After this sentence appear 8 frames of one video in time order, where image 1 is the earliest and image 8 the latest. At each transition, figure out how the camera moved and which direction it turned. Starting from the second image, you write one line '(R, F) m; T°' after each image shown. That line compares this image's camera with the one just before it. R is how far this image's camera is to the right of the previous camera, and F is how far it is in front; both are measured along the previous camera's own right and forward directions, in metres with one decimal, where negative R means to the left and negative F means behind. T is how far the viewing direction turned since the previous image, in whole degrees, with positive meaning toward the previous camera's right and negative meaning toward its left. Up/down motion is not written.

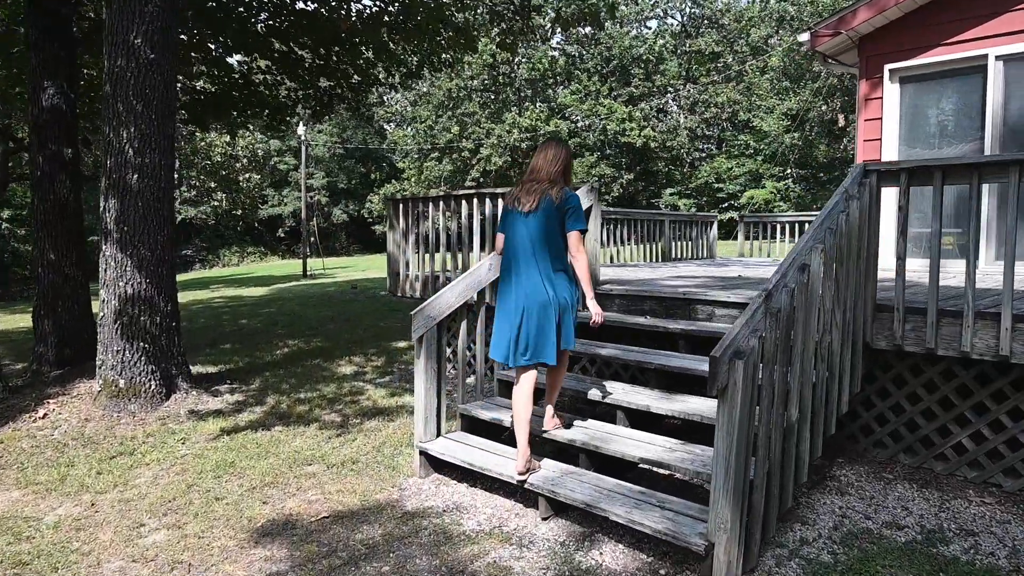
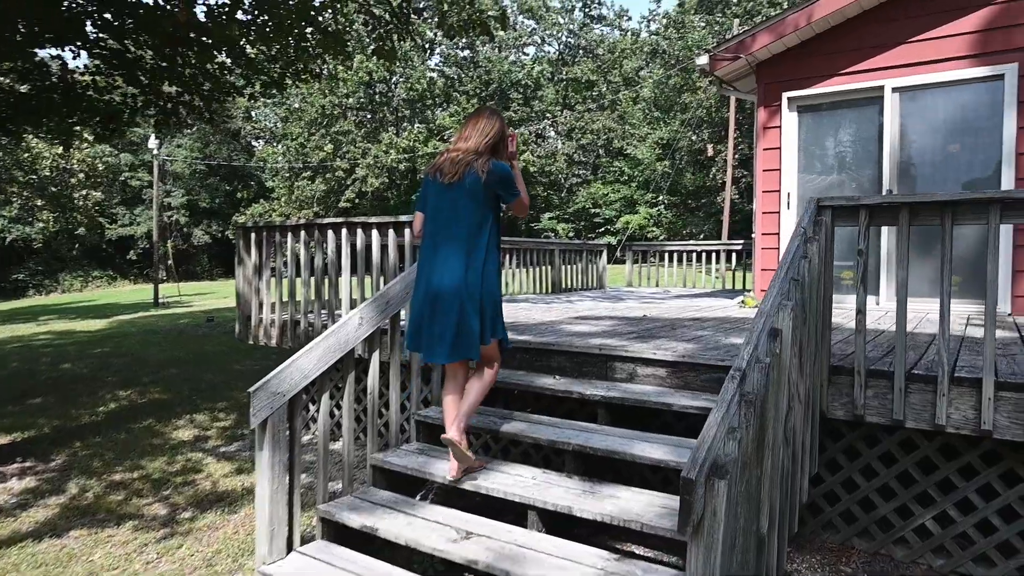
(0.0, +0.8) m; +10°
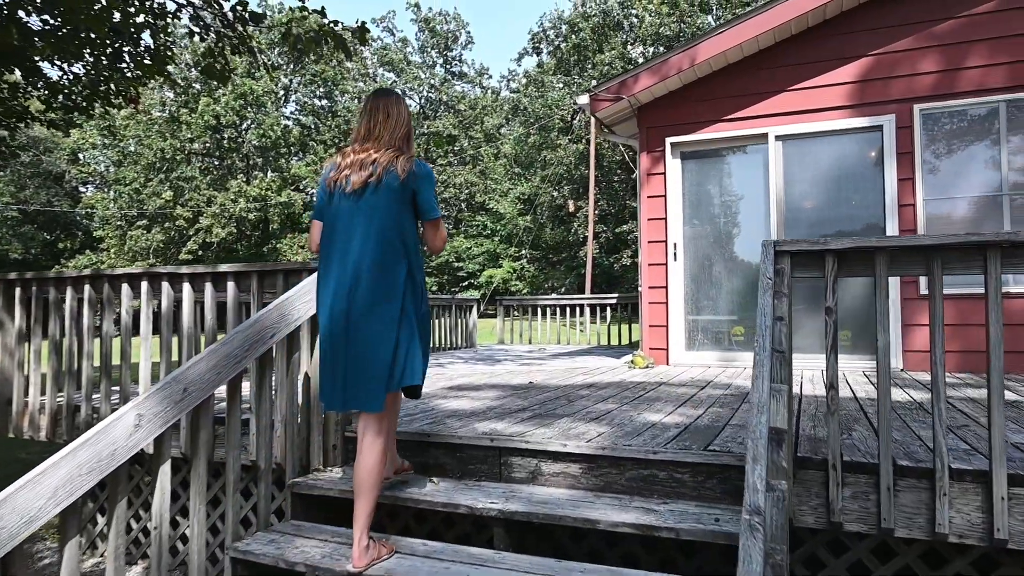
(0.0, +0.8) m; +11°
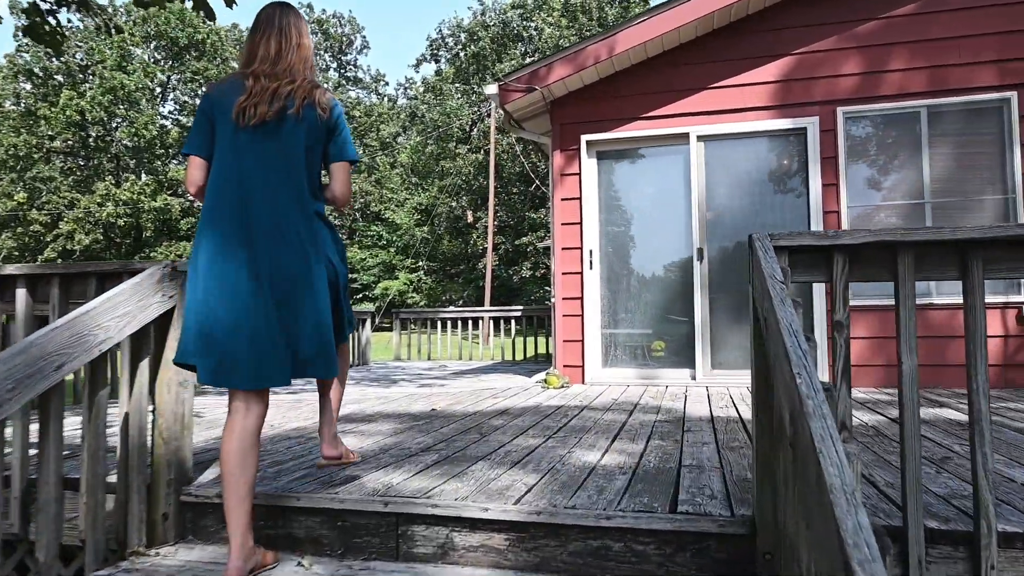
(0.0, +0.6) m; +9°
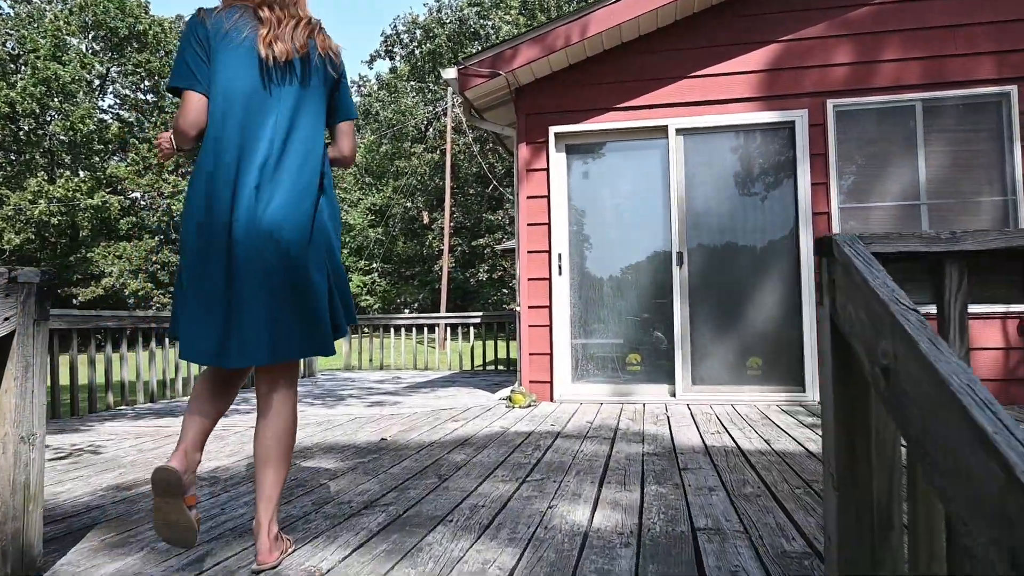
(0.0, +0.5) m; +4°
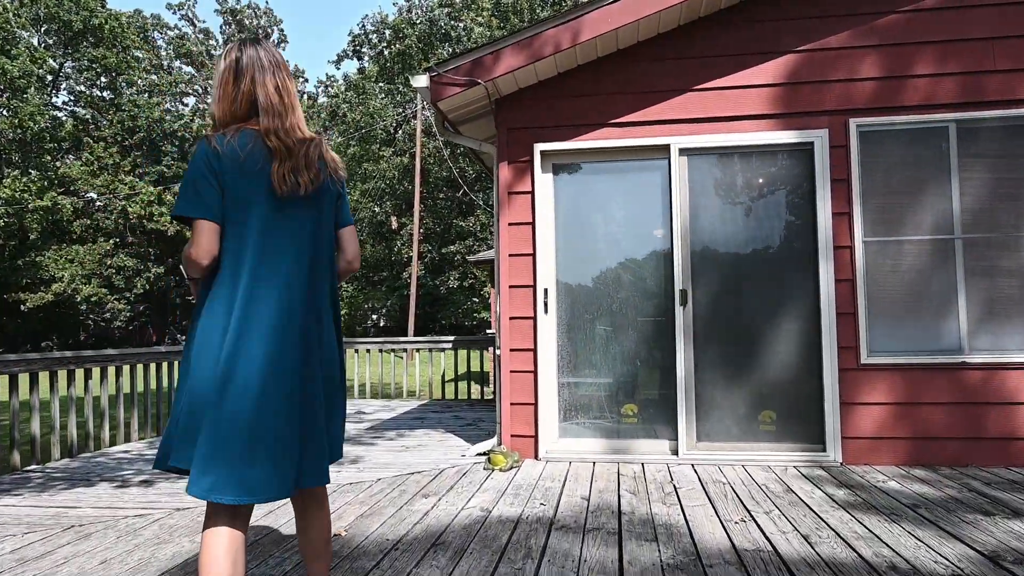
(-0.1, +0.6) m; +3°
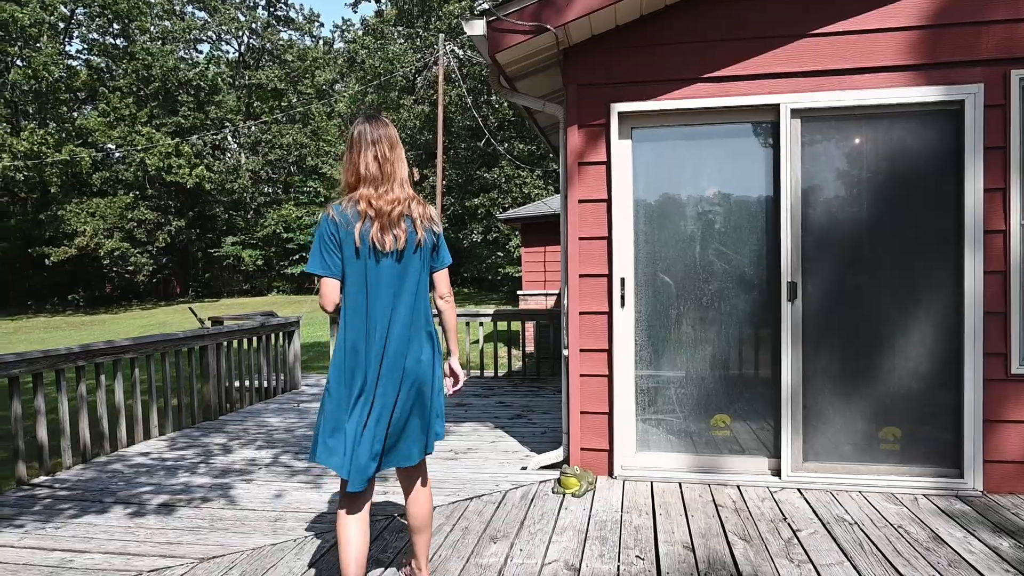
(-0.3, +0.6) m; -2°
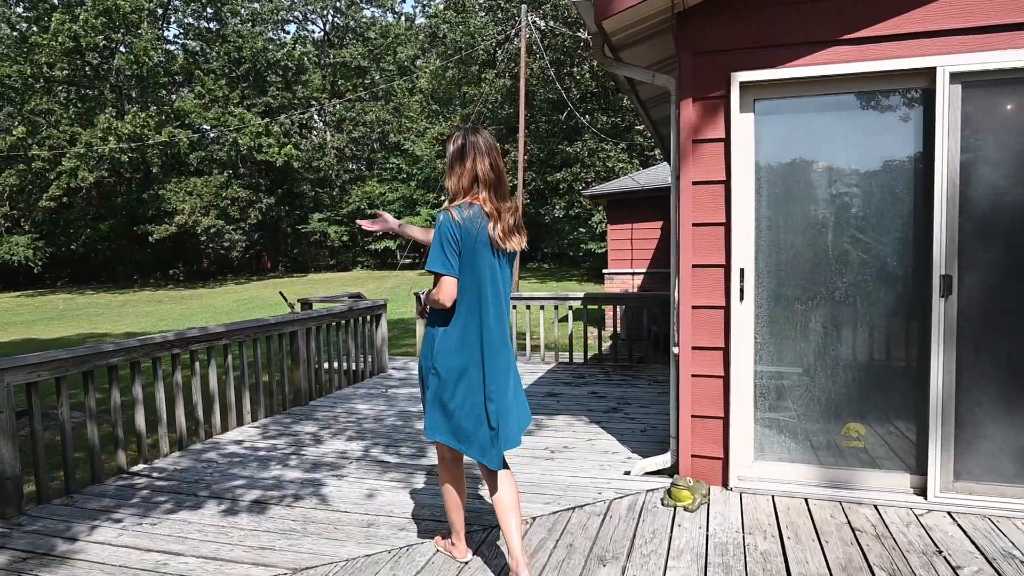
(-0.1, +0.3) m; -6°
